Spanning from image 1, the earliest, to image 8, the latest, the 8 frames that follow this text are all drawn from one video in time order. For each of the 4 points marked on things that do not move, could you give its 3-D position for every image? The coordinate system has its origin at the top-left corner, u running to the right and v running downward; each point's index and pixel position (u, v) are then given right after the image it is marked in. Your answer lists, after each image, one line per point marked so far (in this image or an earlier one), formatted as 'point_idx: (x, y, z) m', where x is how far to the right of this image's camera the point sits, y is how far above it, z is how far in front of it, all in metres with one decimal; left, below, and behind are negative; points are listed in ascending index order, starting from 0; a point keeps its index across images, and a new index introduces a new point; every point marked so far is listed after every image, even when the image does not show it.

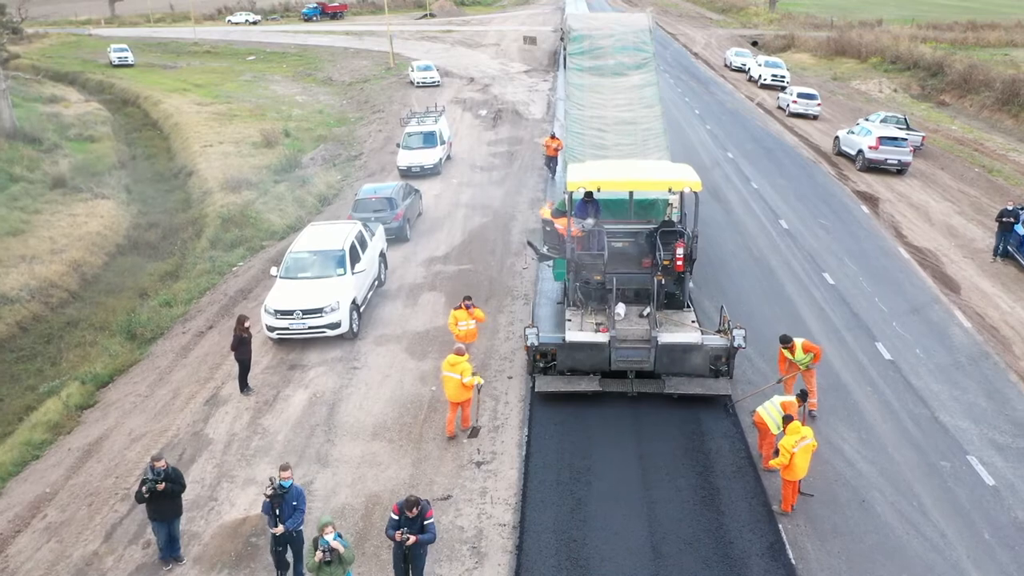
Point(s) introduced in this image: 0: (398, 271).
0: (-2.4, +0.3, +17.5) m
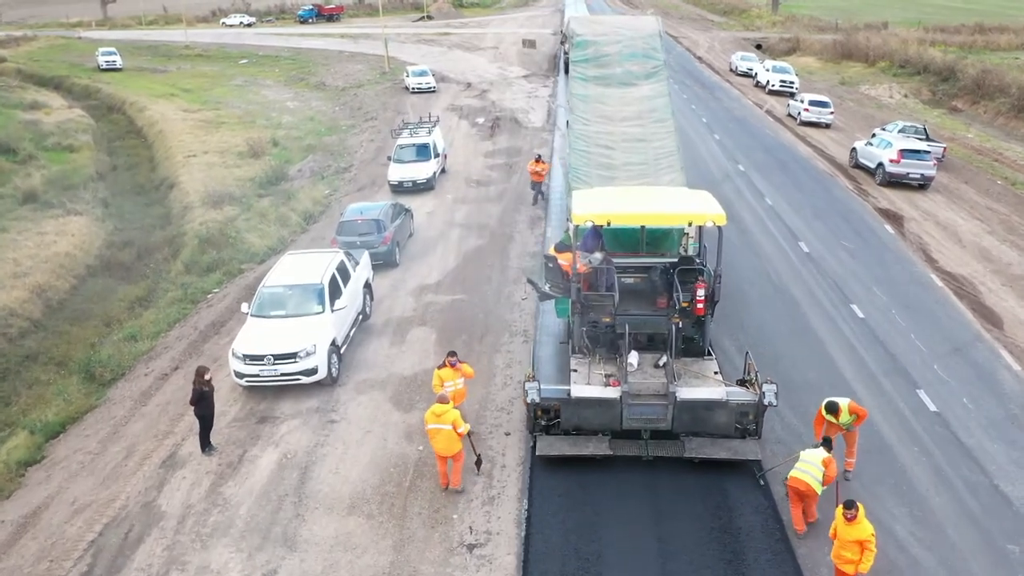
0: (-2.4, -0.3, +16.0) m
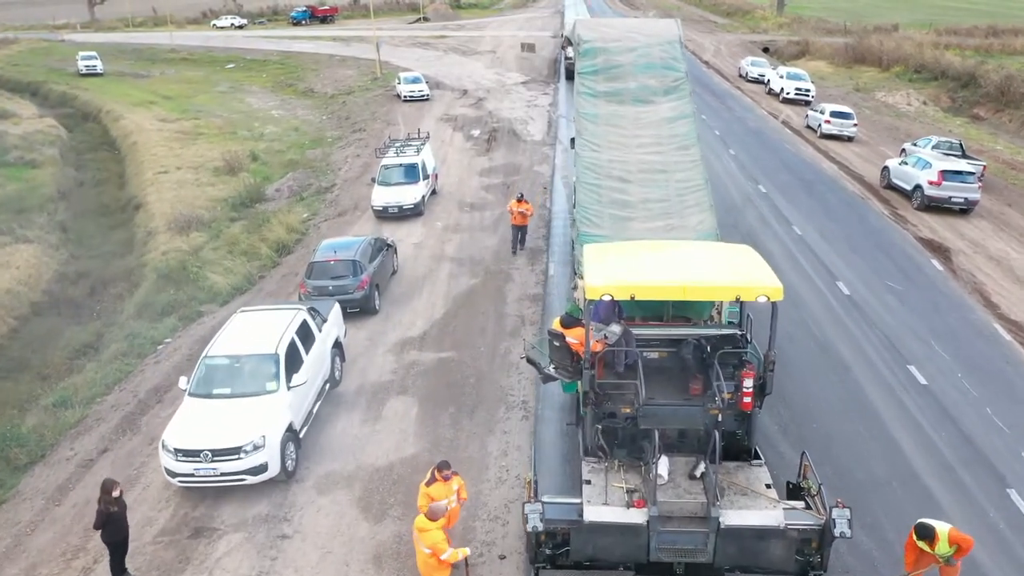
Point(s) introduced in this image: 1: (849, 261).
0: (-2.5, -1.2, +13.6) m
1: (+7.3, +0.6, +18.1) m
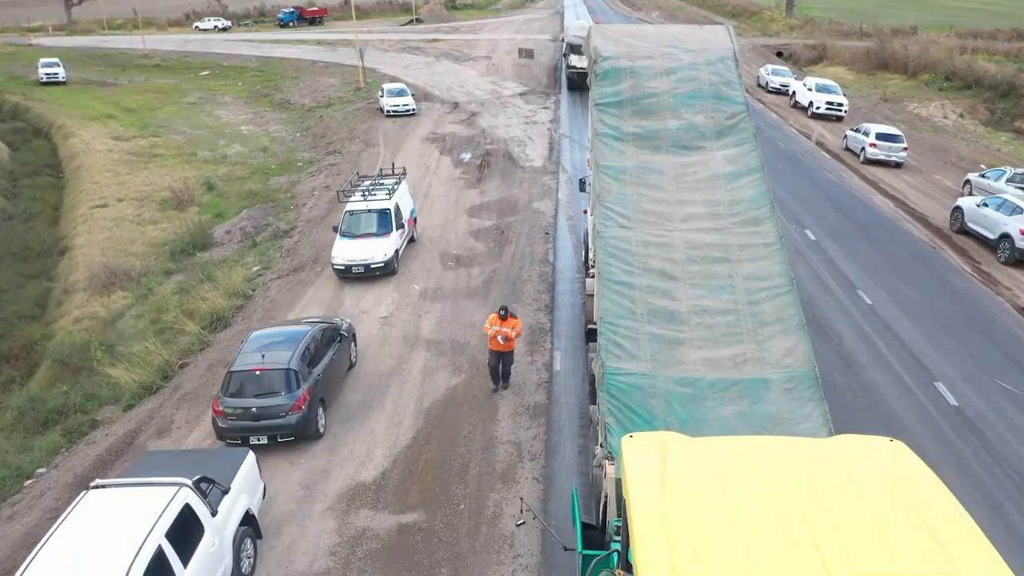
0: (-2.5, -2.8, +9.5) m
1: (+7.2, -0.9, +14.0) m
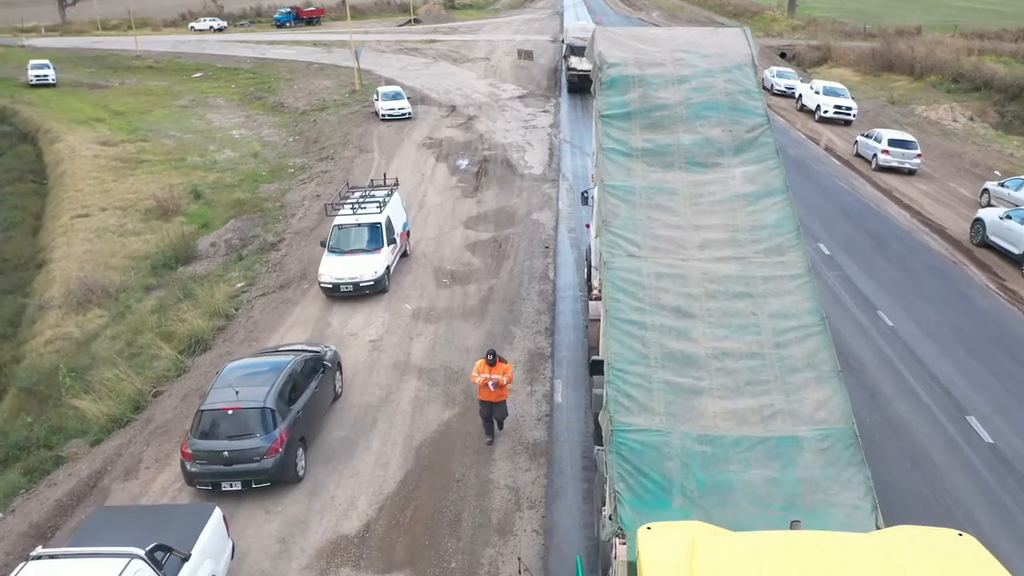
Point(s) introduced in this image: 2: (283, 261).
0: (-2.6, -3.1, +8.6) m
1: (+7.1, -1.3, +13.0) m
2: (-5.1, +0.6, +18.8) m
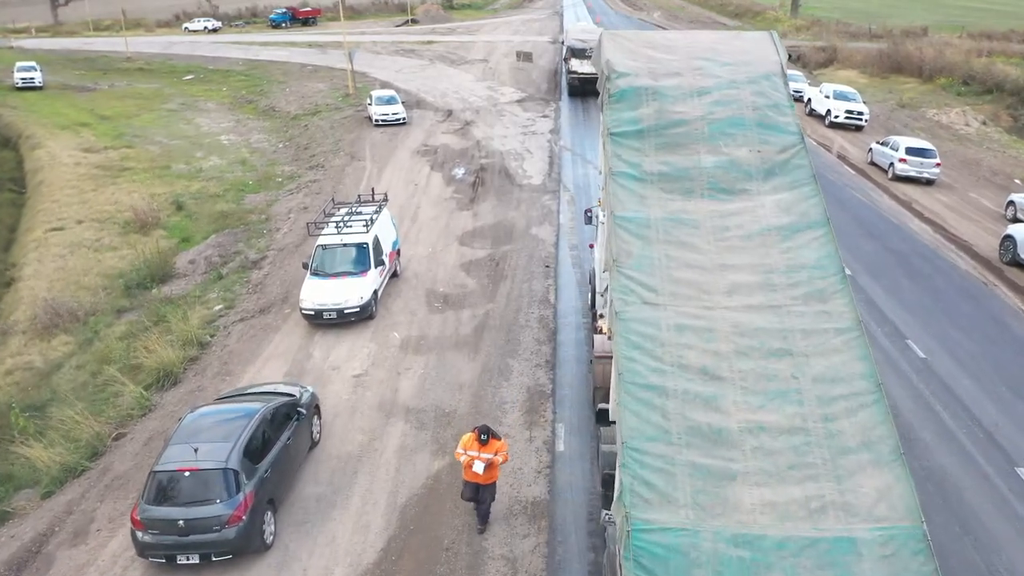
0: (-2.6, -3.6, +7.3) m
1: (+7.1, -1.8, +11.8) m
2: (-5.2, +0.1, +17.6) m
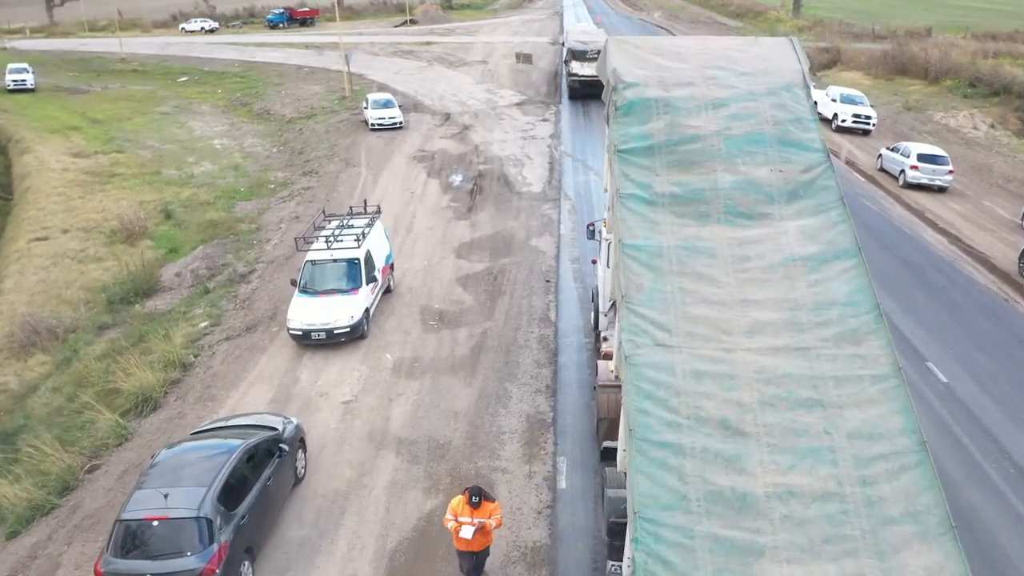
0: (-2.6, -3.9, +6.6) m
1: (+7.1, -2.1, +11.1) m
2: (-5.2, -0.2, +16.8) m
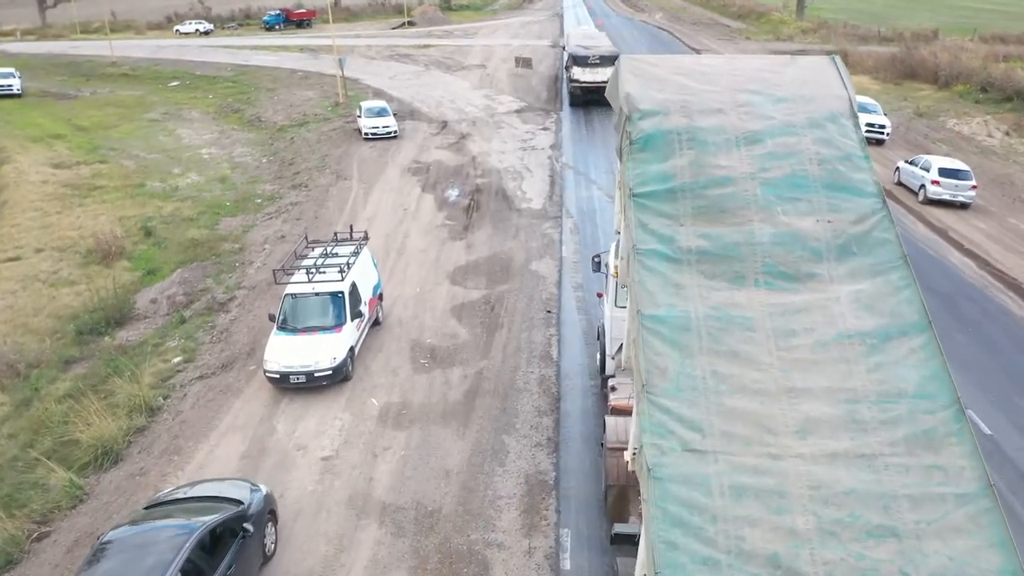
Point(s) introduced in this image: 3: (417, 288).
0: (-2.7, -4.5, +5.4) m
1: (+7.0, -2.6, +9.9) m
2: (-5.2, -0.7, +15.6) m
3: (-1.9, 0.0, +16.8) m
